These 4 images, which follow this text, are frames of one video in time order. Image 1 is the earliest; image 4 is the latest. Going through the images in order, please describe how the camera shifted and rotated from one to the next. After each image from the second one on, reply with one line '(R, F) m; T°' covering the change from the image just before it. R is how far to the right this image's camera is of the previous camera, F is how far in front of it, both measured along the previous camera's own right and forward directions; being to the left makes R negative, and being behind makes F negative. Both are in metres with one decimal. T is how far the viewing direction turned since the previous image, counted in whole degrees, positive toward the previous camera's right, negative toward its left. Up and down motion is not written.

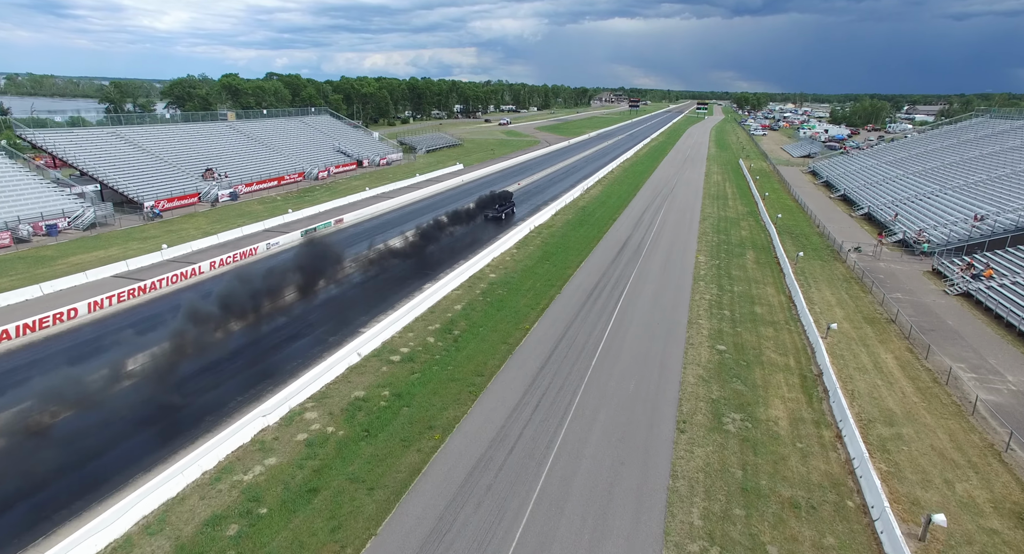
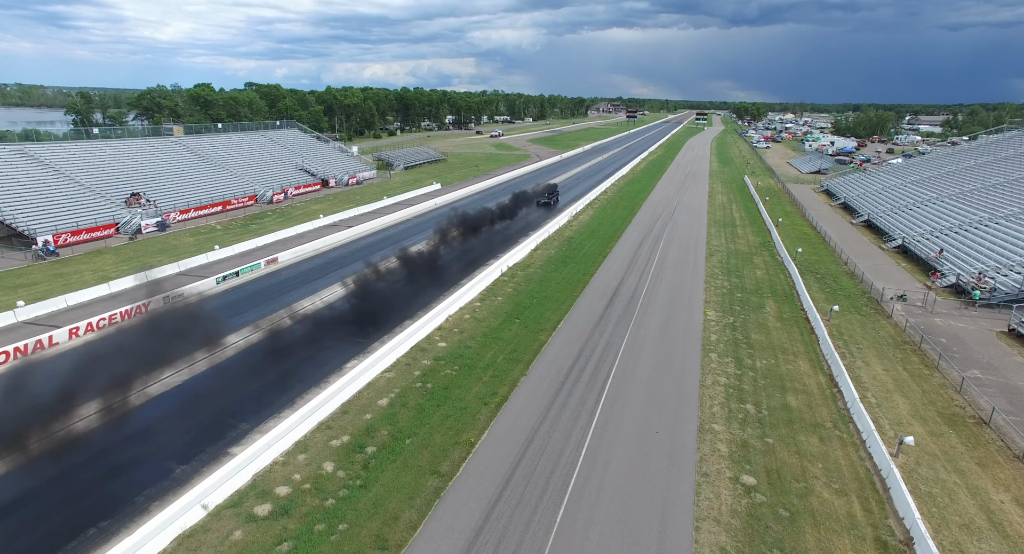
(+1.6, +5.8) m; 0°
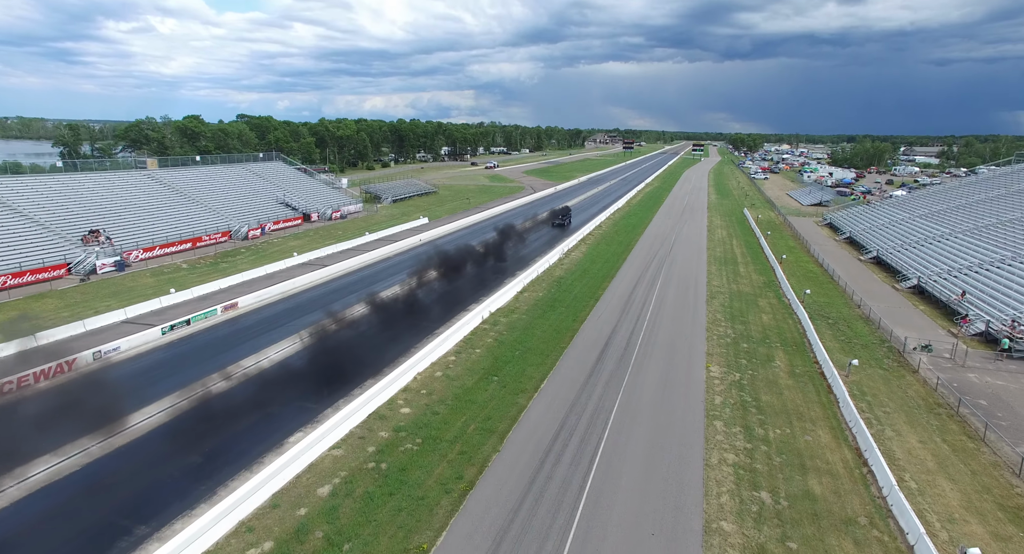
(+0.8, +2.4) m; 0°
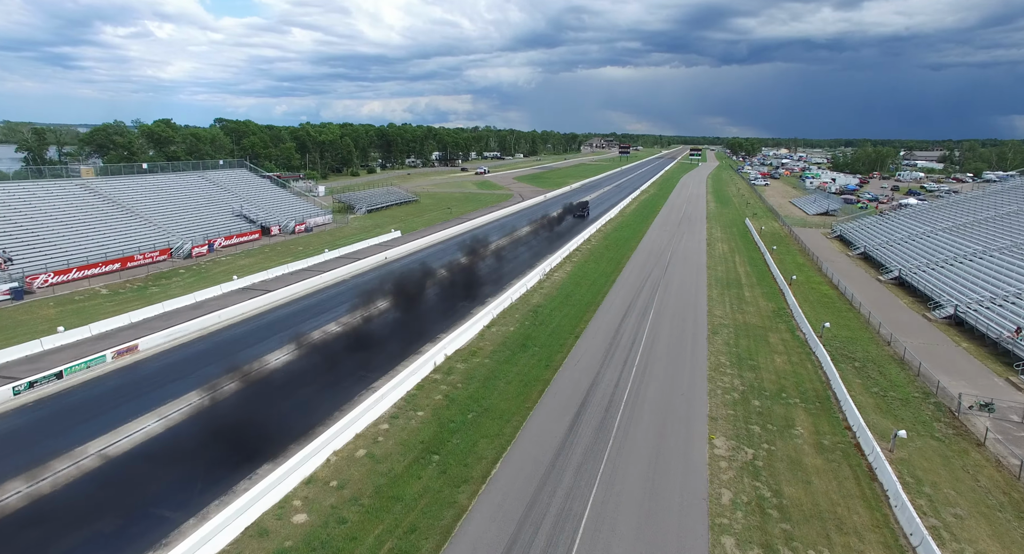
(+1.6, +4.5) m; 0°
